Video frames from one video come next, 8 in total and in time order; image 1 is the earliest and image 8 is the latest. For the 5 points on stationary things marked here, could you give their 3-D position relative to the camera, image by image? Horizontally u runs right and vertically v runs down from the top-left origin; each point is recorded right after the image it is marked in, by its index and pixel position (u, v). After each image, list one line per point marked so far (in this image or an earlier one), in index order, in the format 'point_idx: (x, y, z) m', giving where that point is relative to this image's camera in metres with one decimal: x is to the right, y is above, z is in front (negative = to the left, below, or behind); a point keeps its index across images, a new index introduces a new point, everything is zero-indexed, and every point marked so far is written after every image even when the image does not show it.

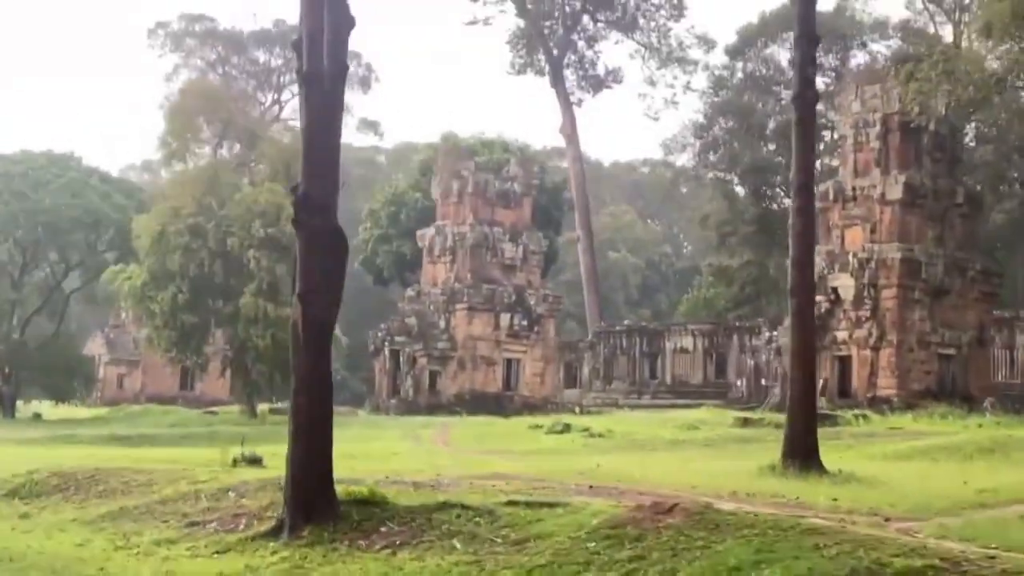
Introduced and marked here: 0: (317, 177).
0: (-1.3, +0.8, +8.9) m
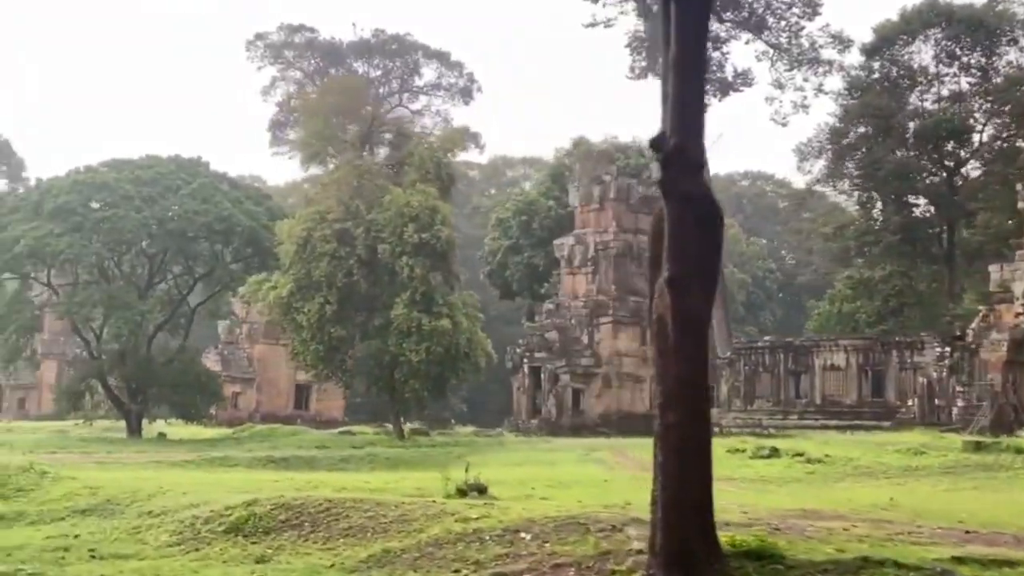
0: (+0.9, +0.8, +6.9) m
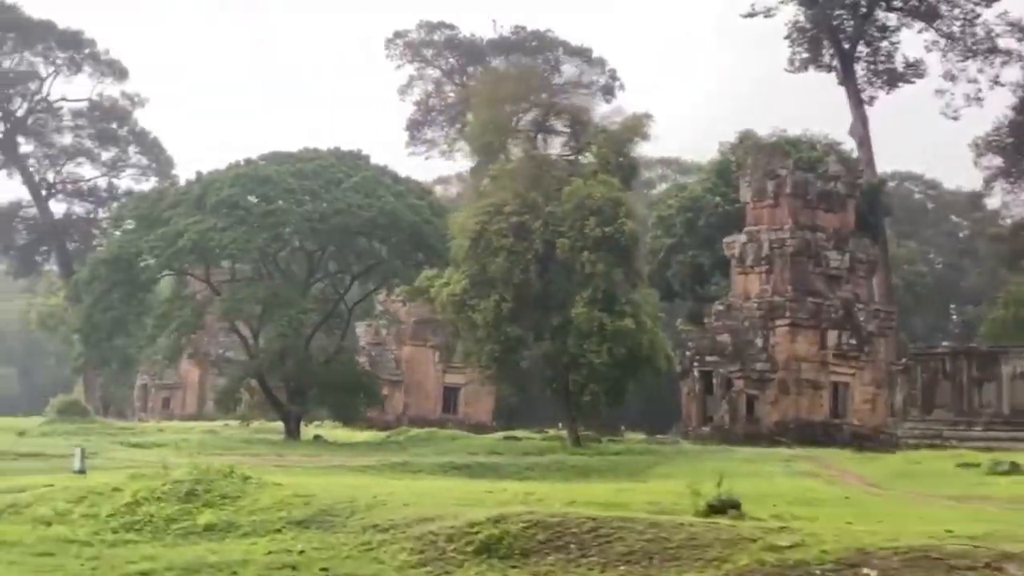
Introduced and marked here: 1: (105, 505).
0: (+2.6, +0.9, +5.3) m
1: (-3.5, -1.9, +11.6) m
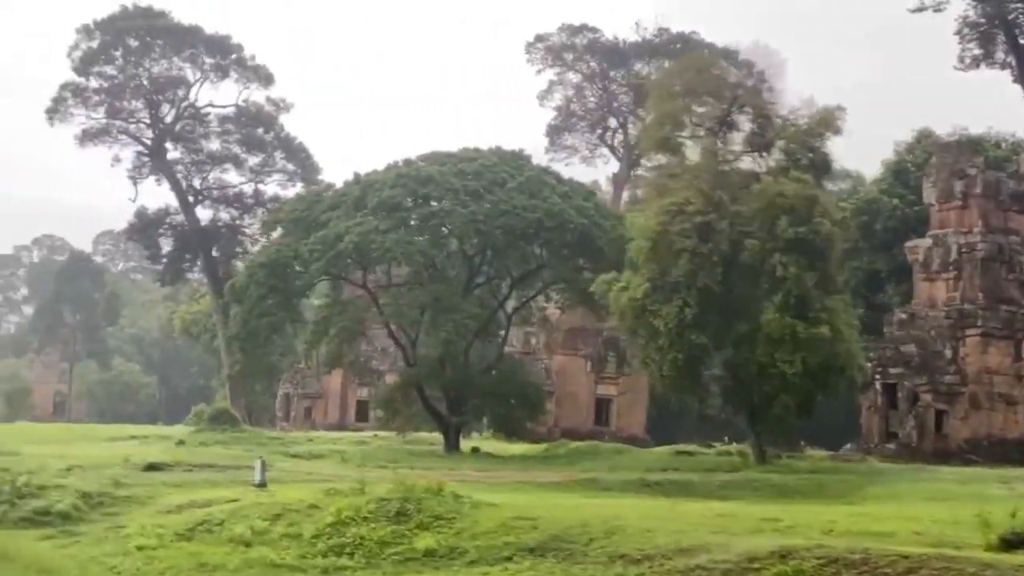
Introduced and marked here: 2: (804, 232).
0: (+3.9, +1.0, +3.7) m
1: (-1.6, -1.8, +10.5) m
2: (+4.3, +0.8, +20.0) m
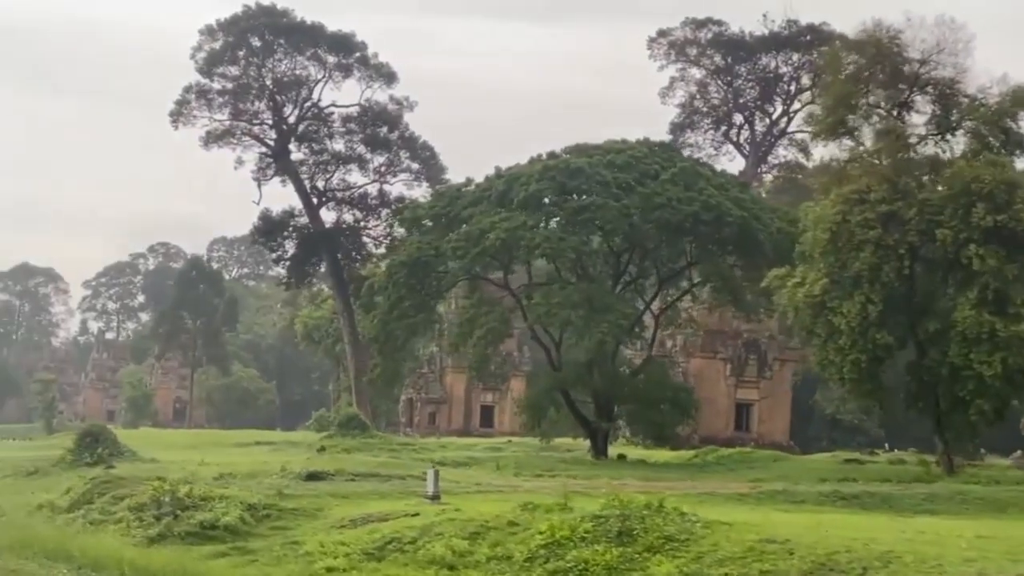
0: (+5.0, +1.1, +2.1) m
1: (0.0, -1.8, +9.3) m
2: (+6.7, +0.9, +18.3) m
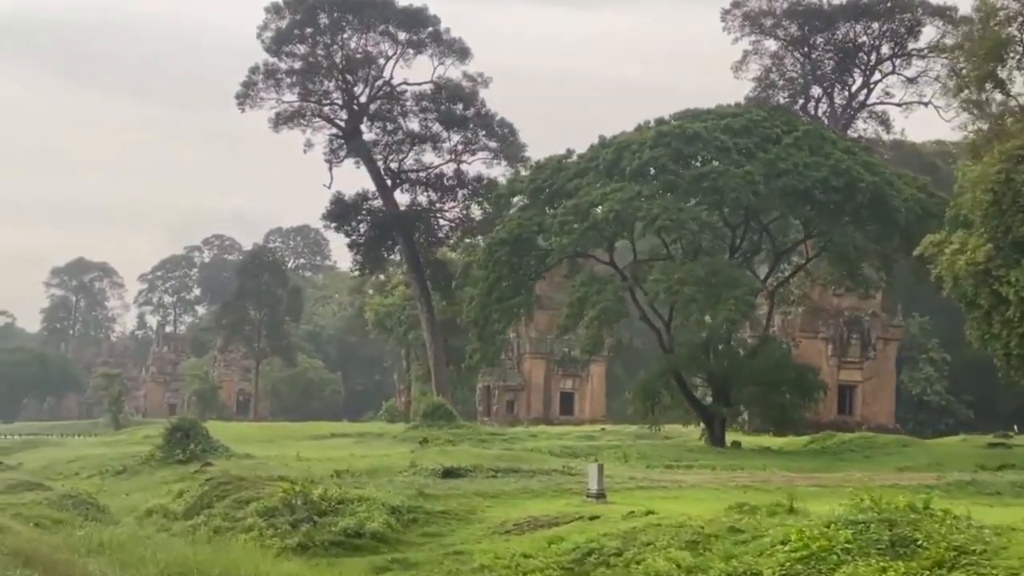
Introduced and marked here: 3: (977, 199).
0: (+6.0, +1.4, +0.2) m
1: (+1.3, -1.5, +7.6) m
2: (+8.3, +1.4, +16.3) m
3: (+6.1, +1.2, +17.6) m
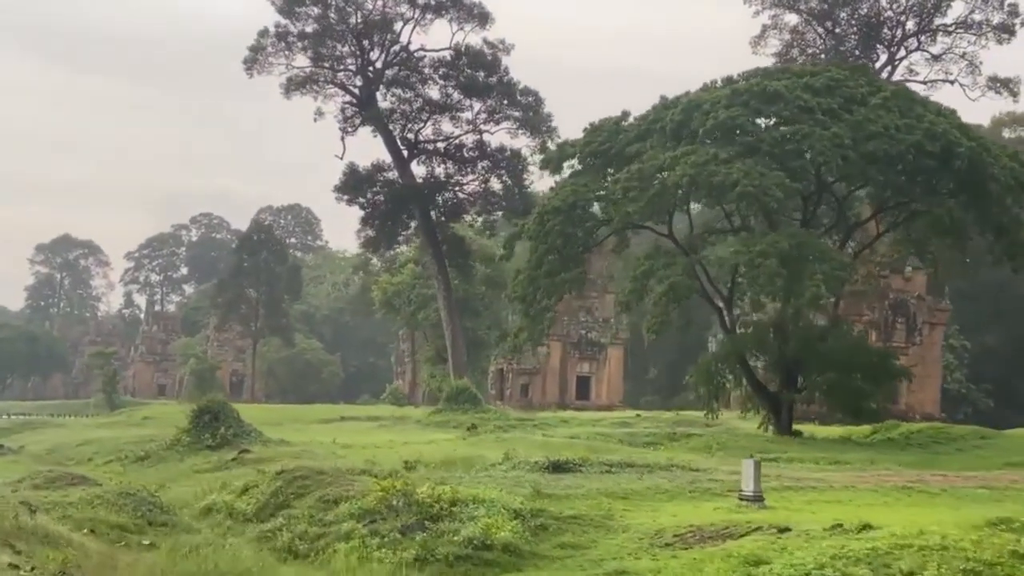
0: (+7.2, +1.5, -1.7) m
1: (+2.4, -1.3, +5.7) m
2: (+9.2, +1.6, +14.5) m
3: (+7.0, +1.5, +15.7) m
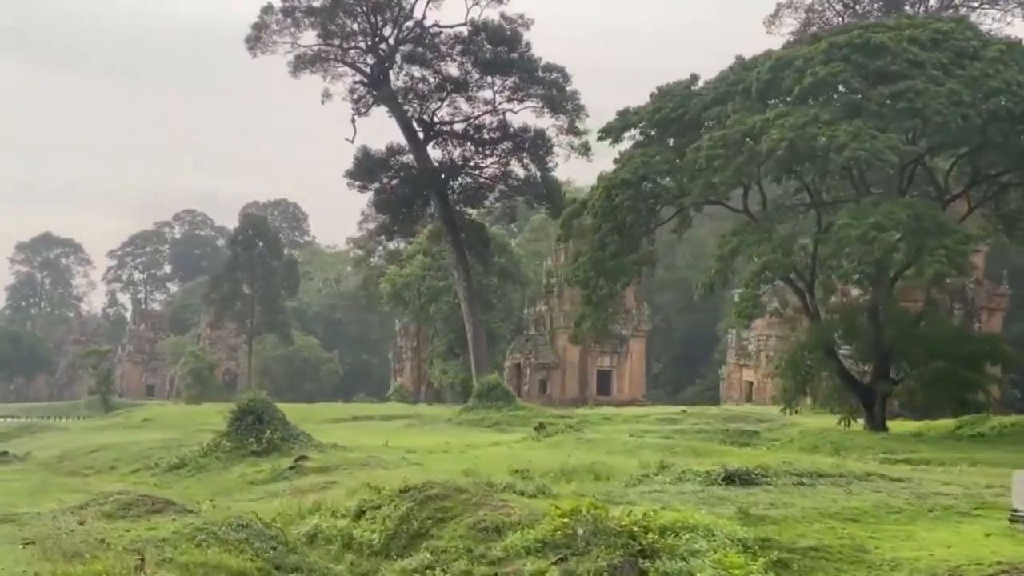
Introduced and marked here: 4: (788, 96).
0: (+8.4, +1.8, -3.8) m
1: (+3.6, -1.0, +3.5) m
2: (+10.2, +2.0, +12.4) m
3: (+8.0, +1.8, +13.6) m
4: (+3.6, +2.5, +17.7) m
